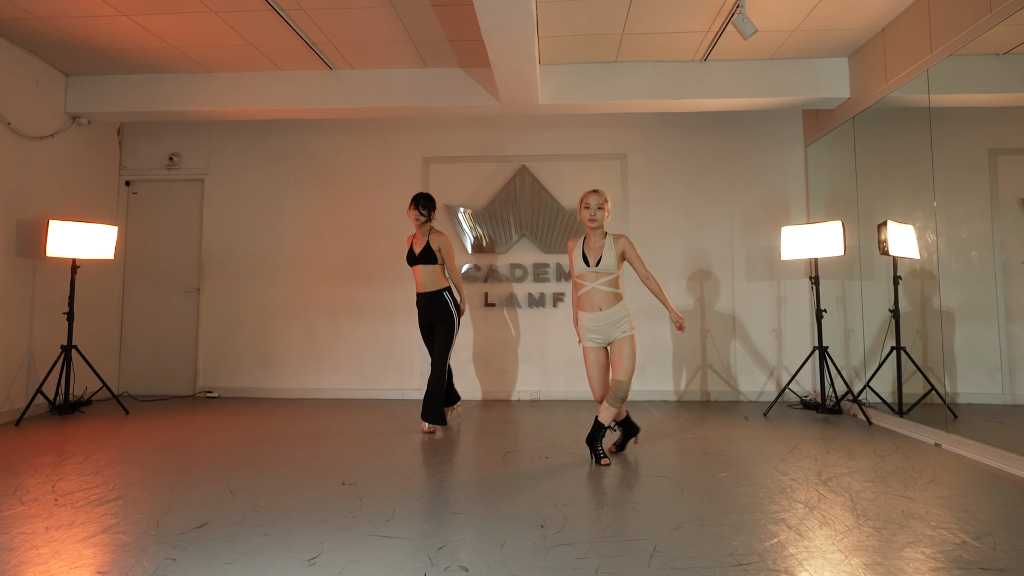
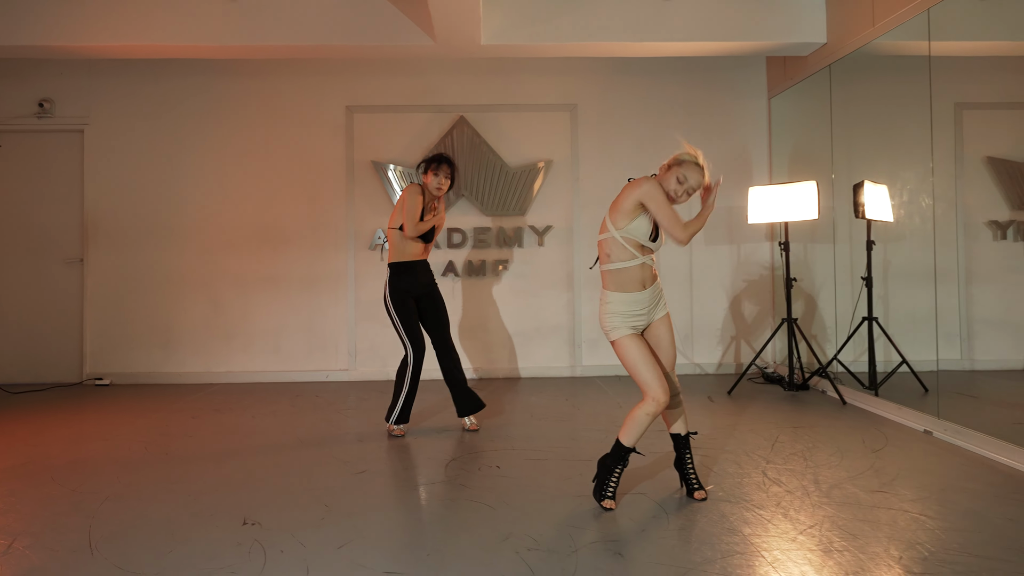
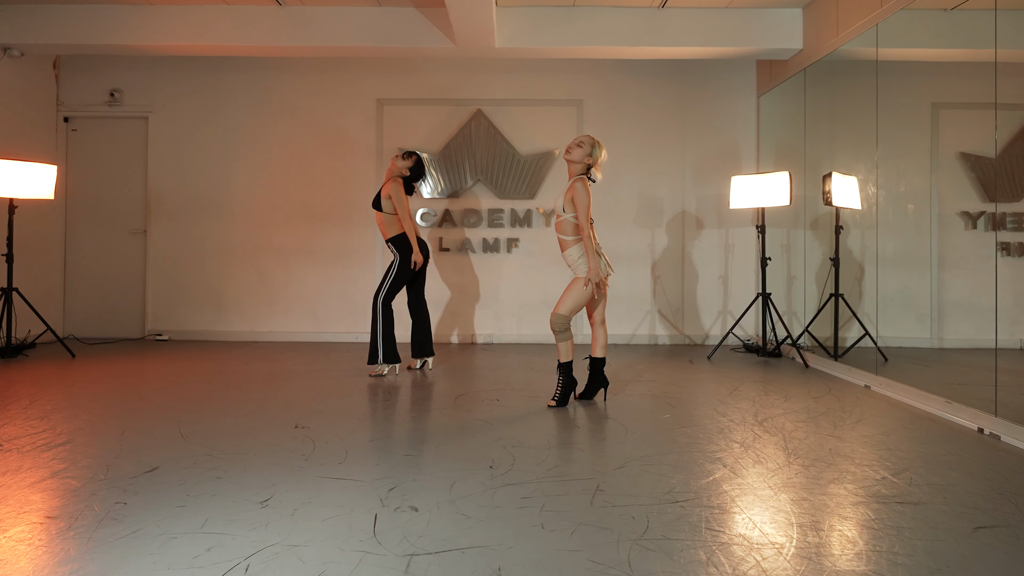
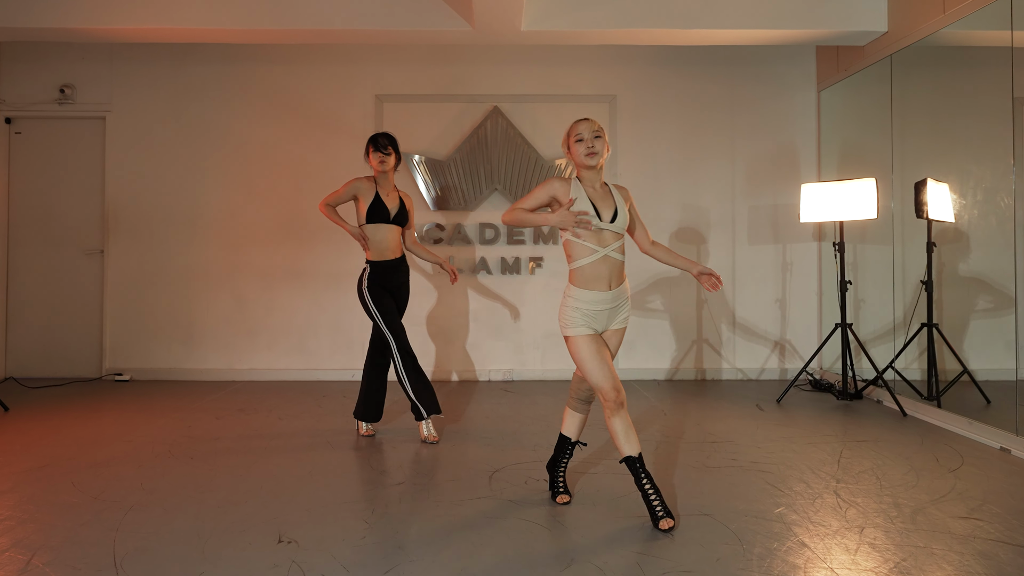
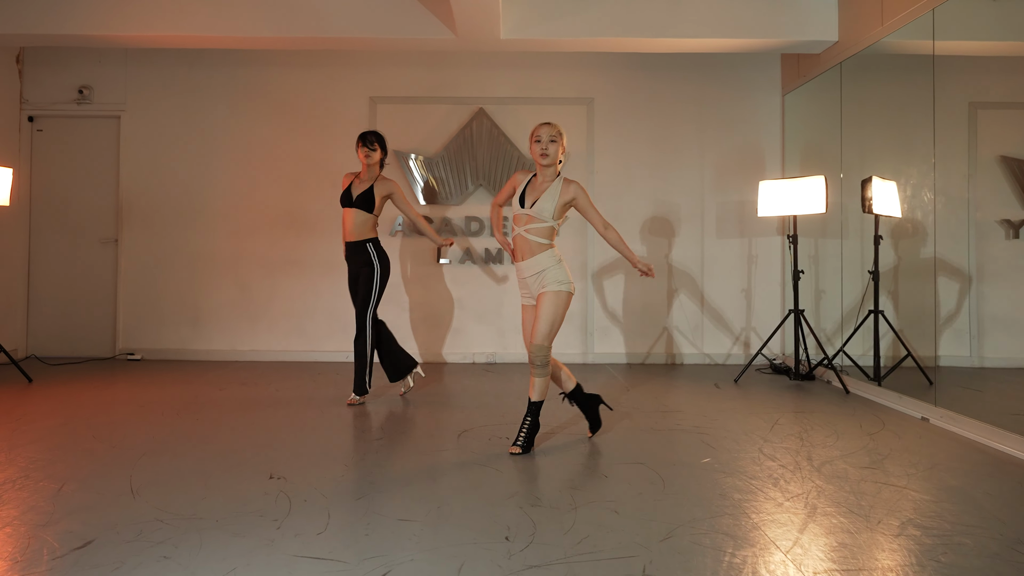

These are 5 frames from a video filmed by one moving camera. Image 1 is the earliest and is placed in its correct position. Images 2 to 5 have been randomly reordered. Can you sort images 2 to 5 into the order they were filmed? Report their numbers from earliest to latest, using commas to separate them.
3, 5, 4, 2
